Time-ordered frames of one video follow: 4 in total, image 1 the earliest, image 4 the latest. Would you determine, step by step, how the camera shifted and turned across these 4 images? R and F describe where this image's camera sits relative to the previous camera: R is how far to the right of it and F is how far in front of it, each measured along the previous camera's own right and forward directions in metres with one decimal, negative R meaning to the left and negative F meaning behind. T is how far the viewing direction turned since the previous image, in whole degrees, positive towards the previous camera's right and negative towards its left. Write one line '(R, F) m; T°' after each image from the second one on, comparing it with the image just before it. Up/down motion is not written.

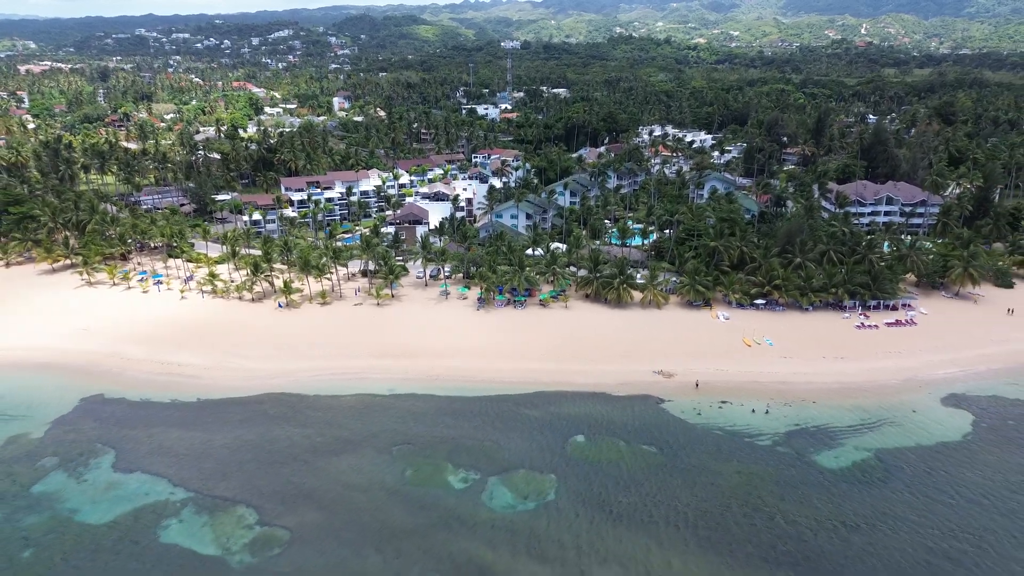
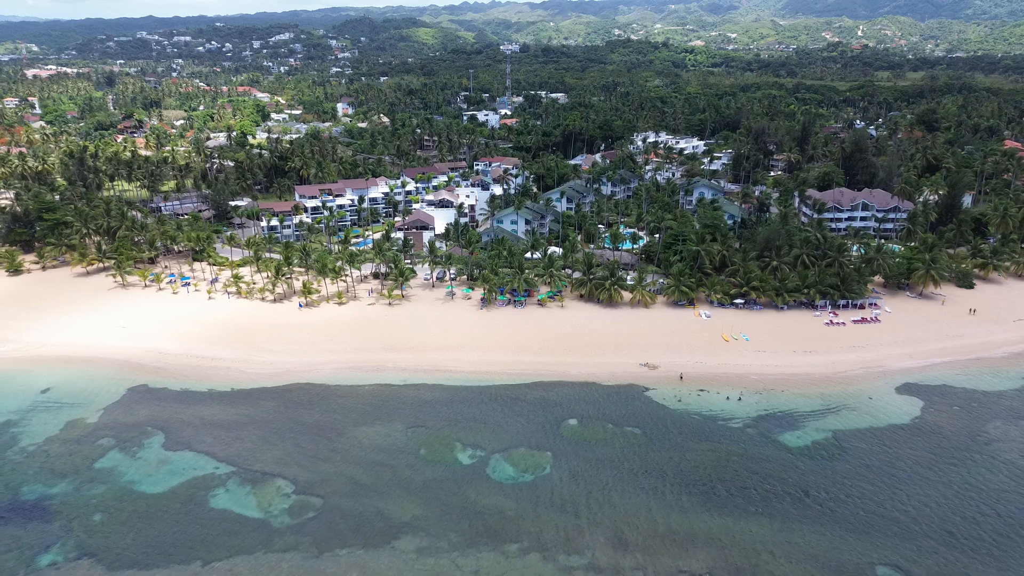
(-0.1, -3.9) m; 0°
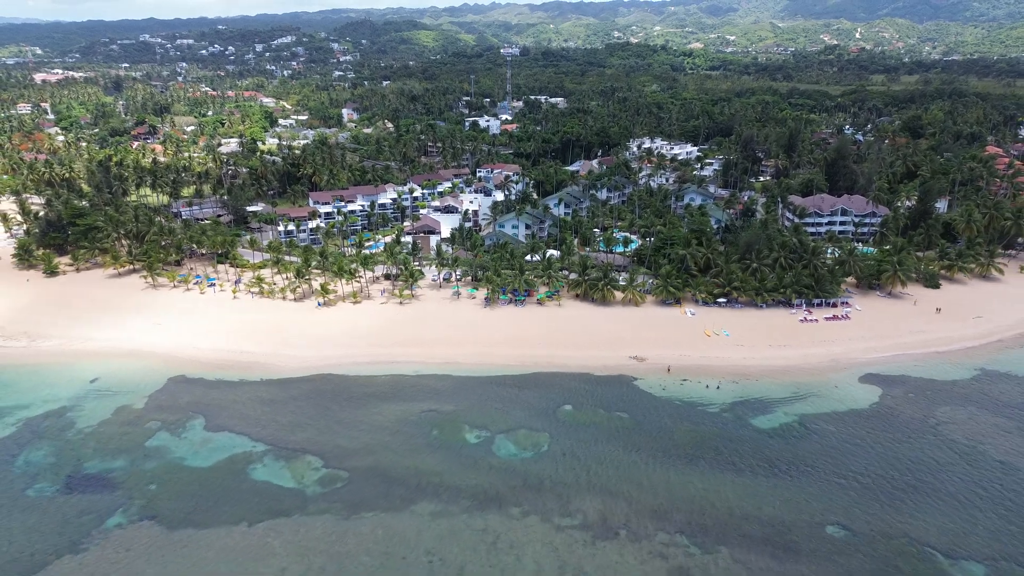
(-0.1, -4.1) m; 0°
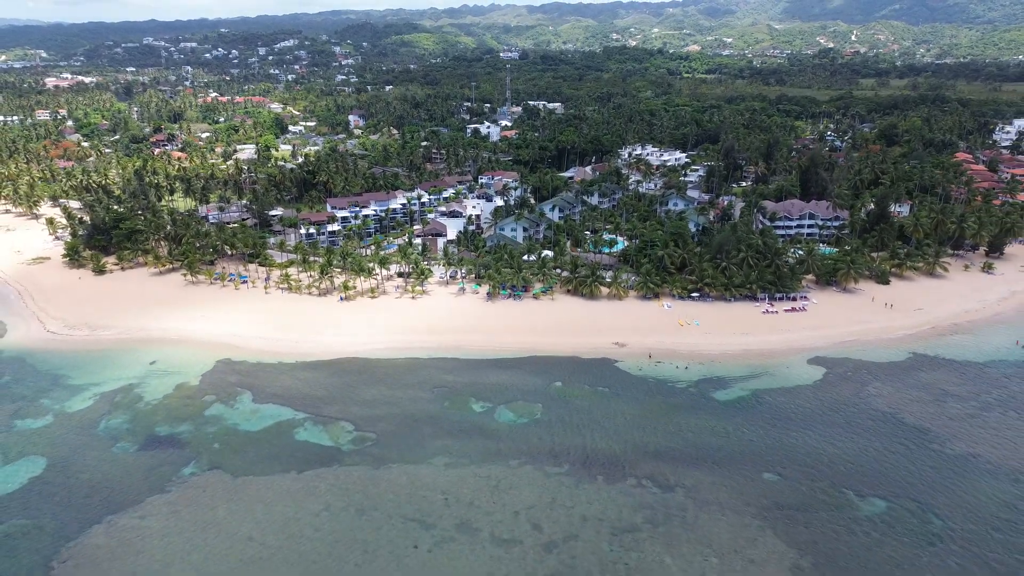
(+0.1, -6.9) m; 0°
